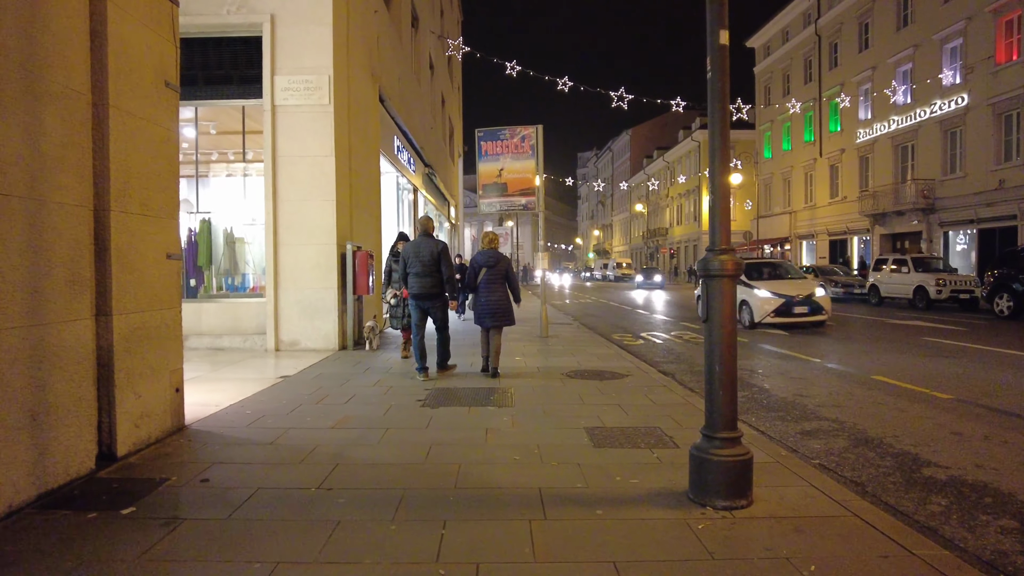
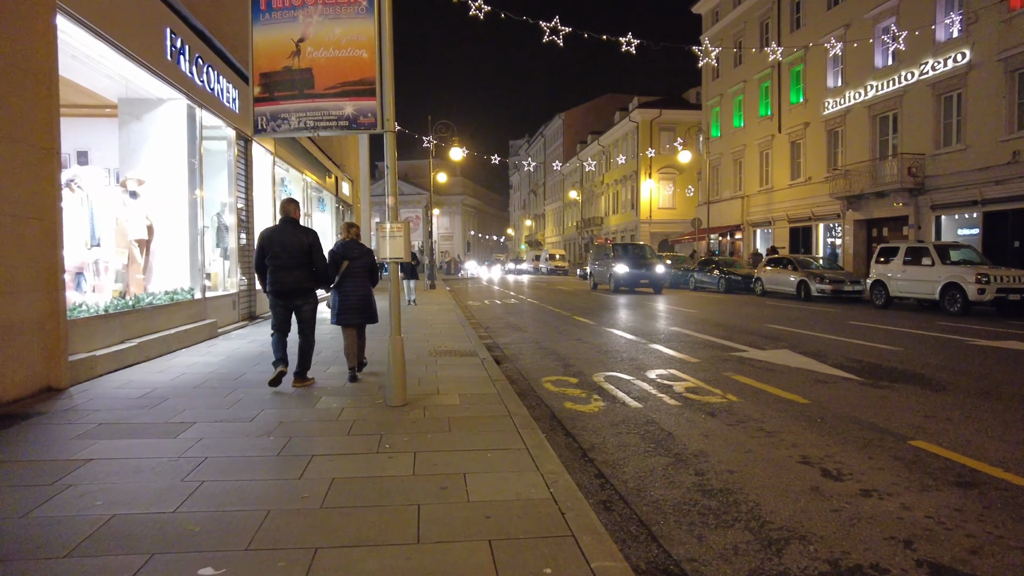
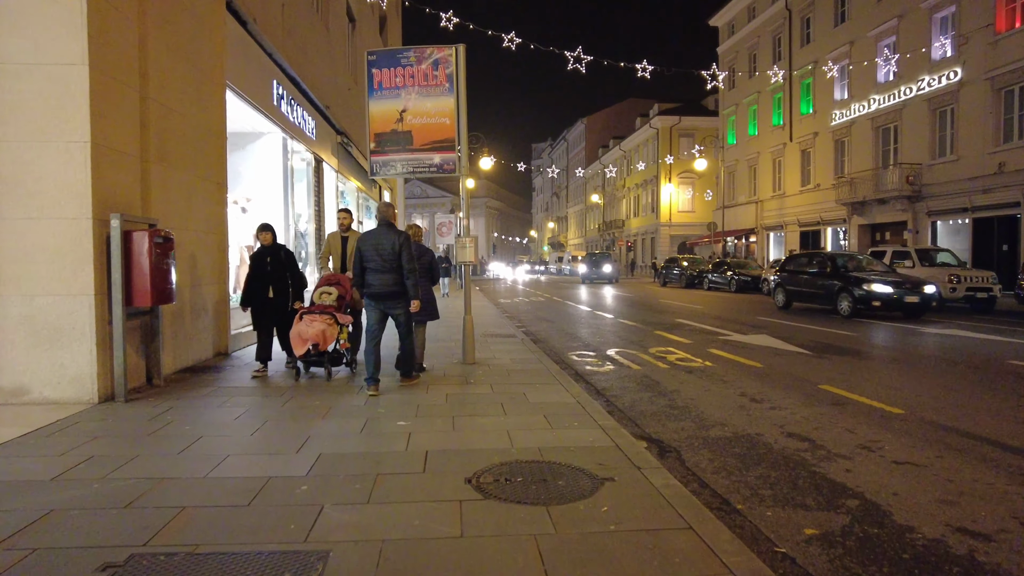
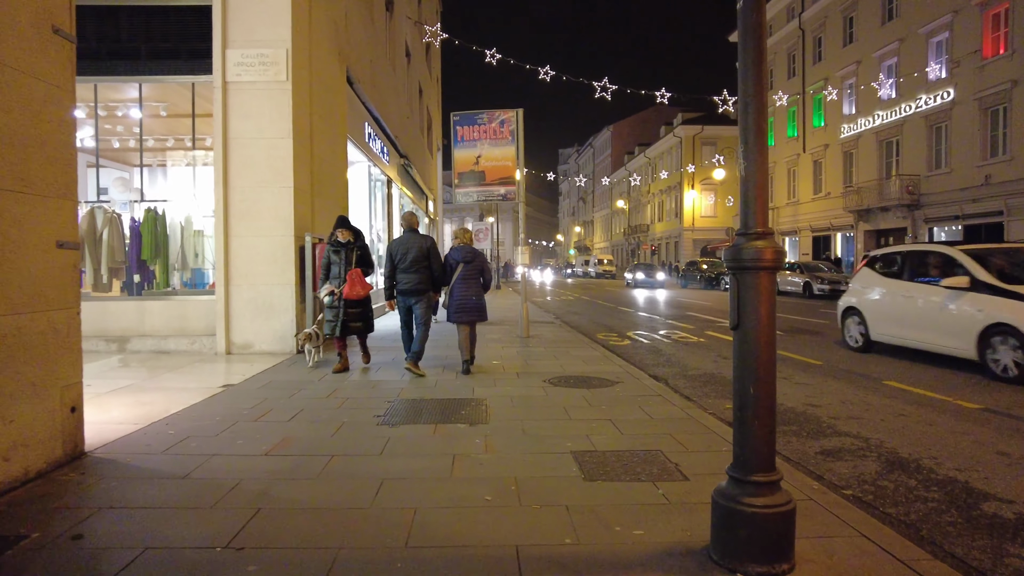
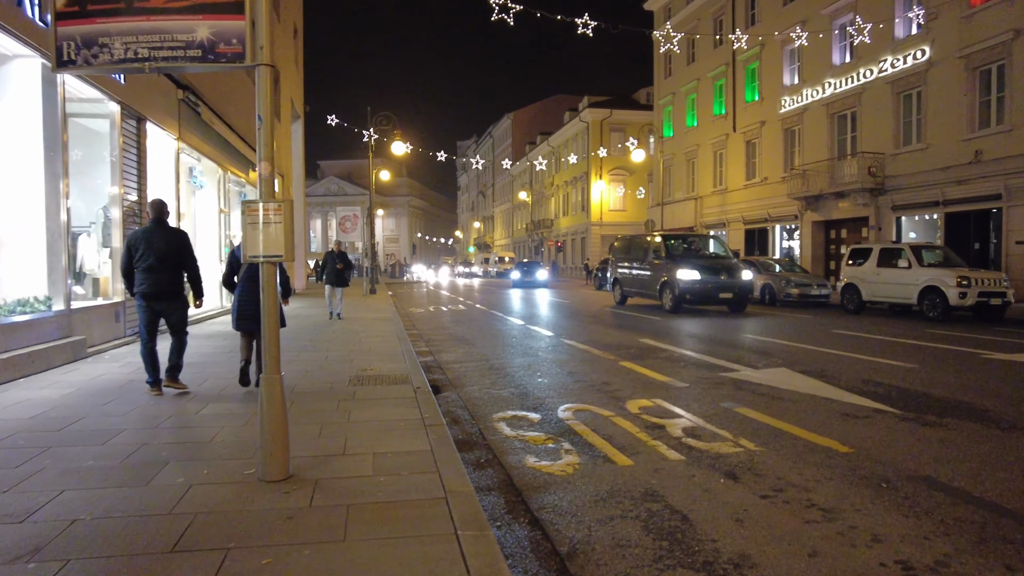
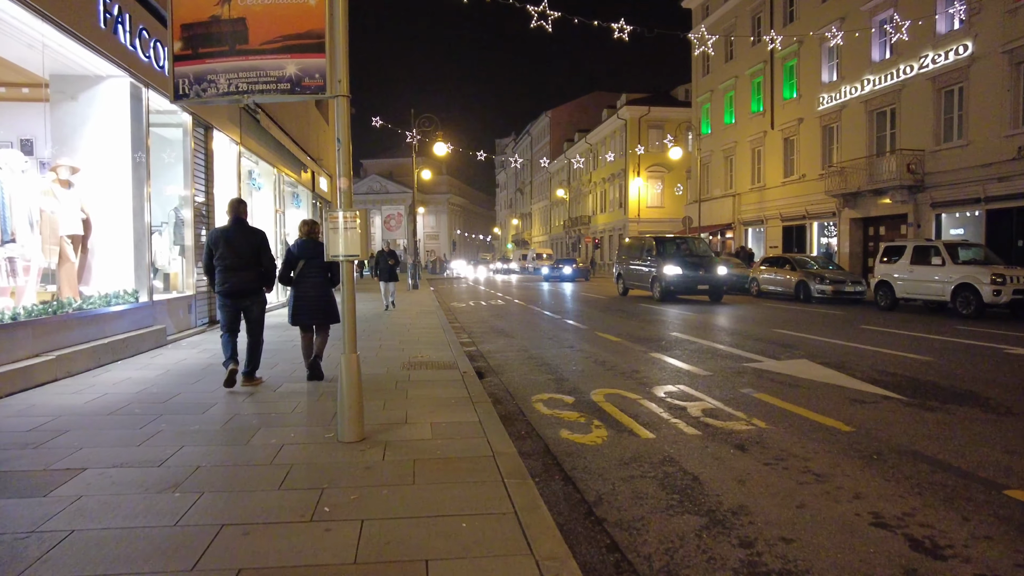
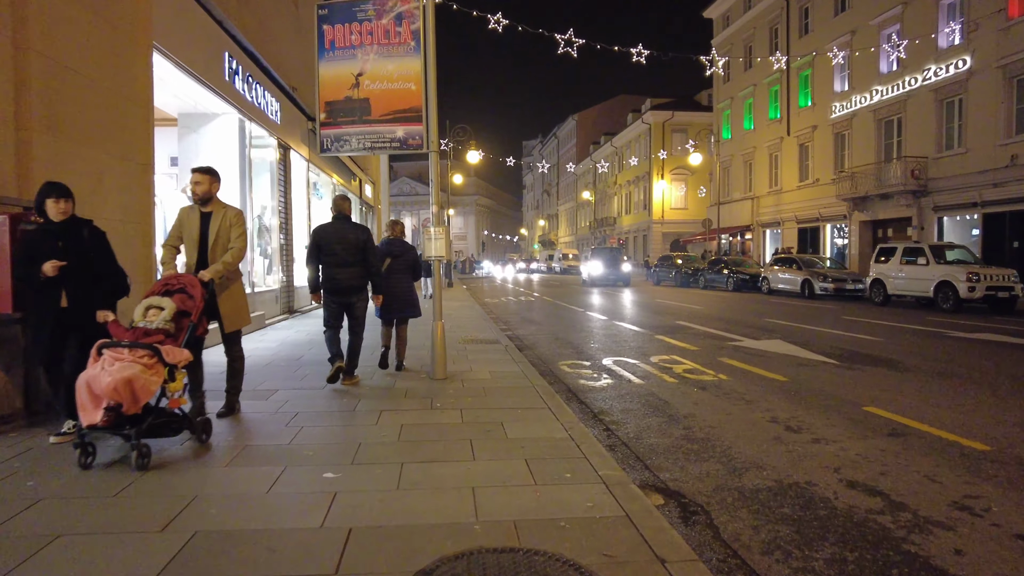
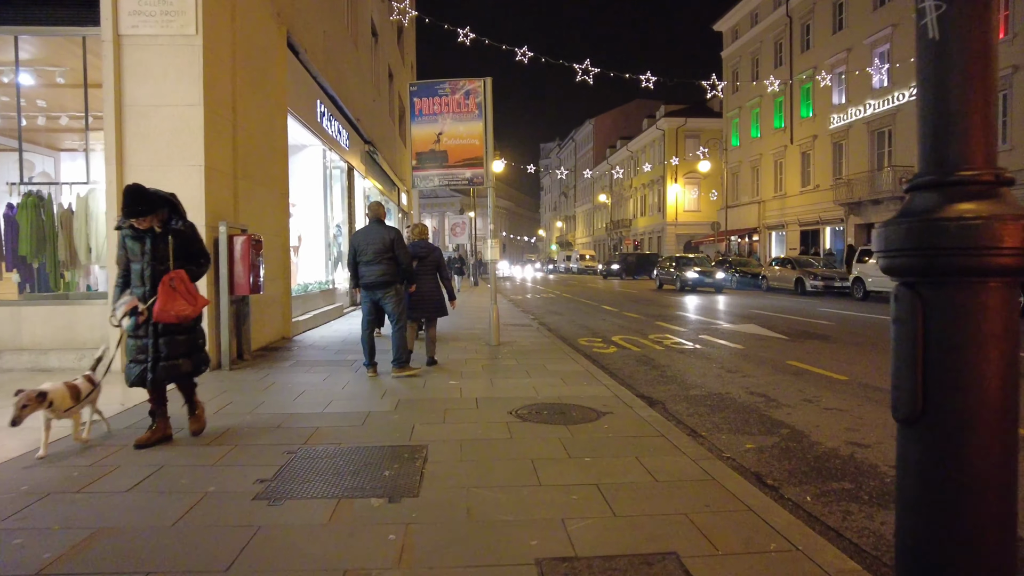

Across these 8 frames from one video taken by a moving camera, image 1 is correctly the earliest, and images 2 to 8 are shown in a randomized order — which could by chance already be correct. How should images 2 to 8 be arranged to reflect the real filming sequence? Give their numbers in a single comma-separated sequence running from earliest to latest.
4, 8, 3, 7, 2, 6, 5
